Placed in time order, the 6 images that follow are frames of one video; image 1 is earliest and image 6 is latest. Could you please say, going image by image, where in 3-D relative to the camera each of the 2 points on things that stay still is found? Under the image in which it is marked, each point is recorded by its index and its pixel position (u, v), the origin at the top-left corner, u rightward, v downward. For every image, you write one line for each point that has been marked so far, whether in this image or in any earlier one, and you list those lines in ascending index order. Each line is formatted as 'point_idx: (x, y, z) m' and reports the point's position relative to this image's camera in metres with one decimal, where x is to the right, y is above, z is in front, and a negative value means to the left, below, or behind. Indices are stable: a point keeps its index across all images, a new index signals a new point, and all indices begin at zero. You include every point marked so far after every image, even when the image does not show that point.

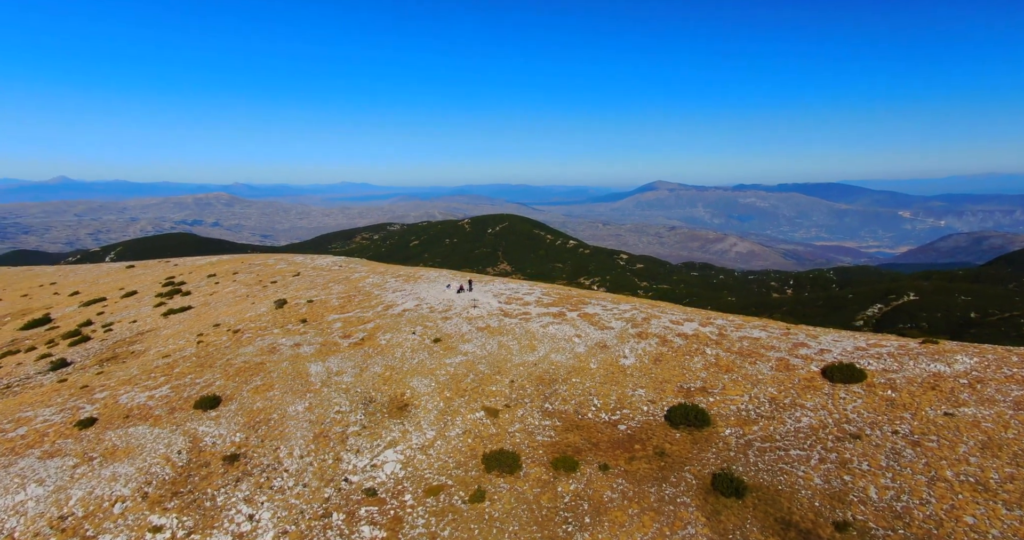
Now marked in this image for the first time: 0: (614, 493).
0: (+3.8, -8.5, +19.2) m
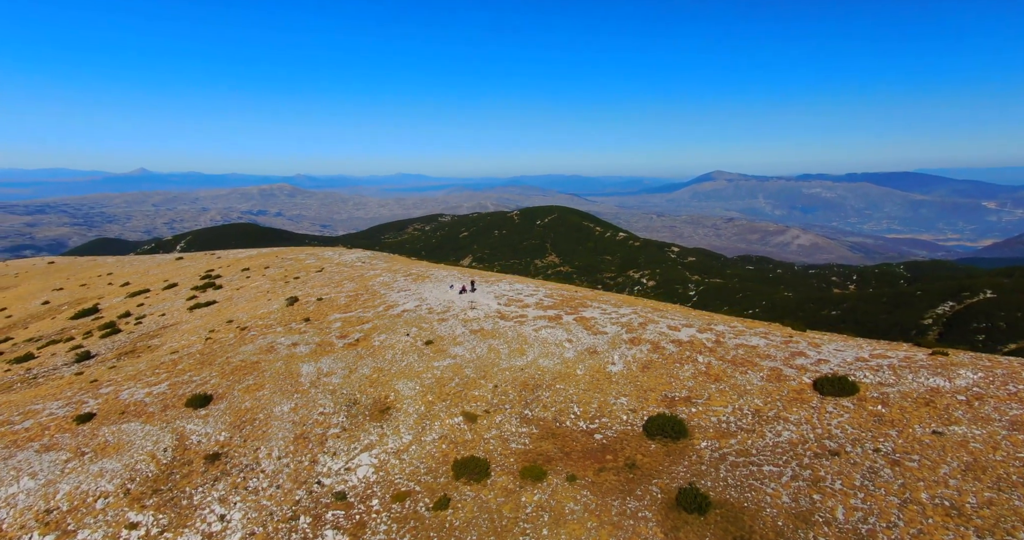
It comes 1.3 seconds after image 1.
0: (+2.4, -8.9, +19.1) m
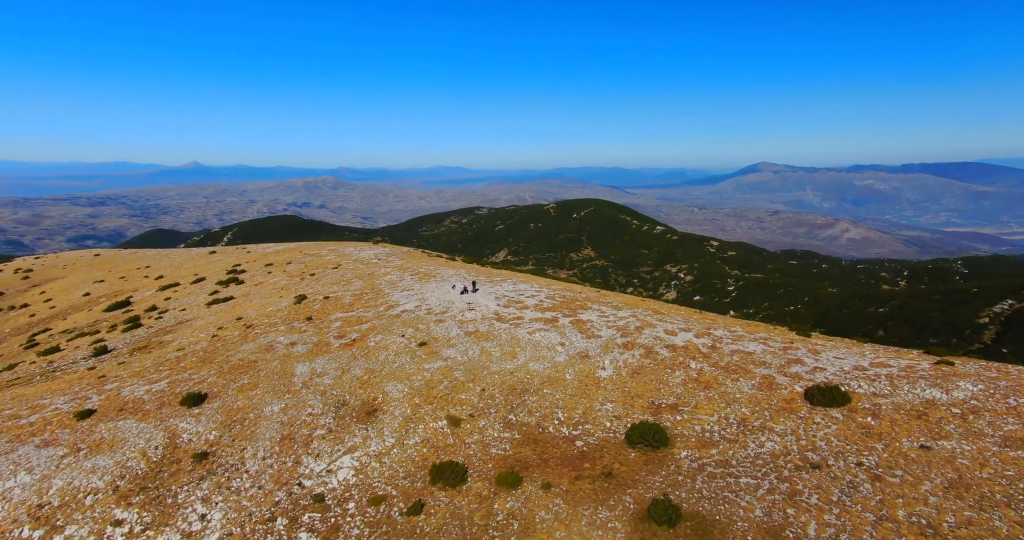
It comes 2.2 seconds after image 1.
0: (+1.3, -9.2, +19.1) m
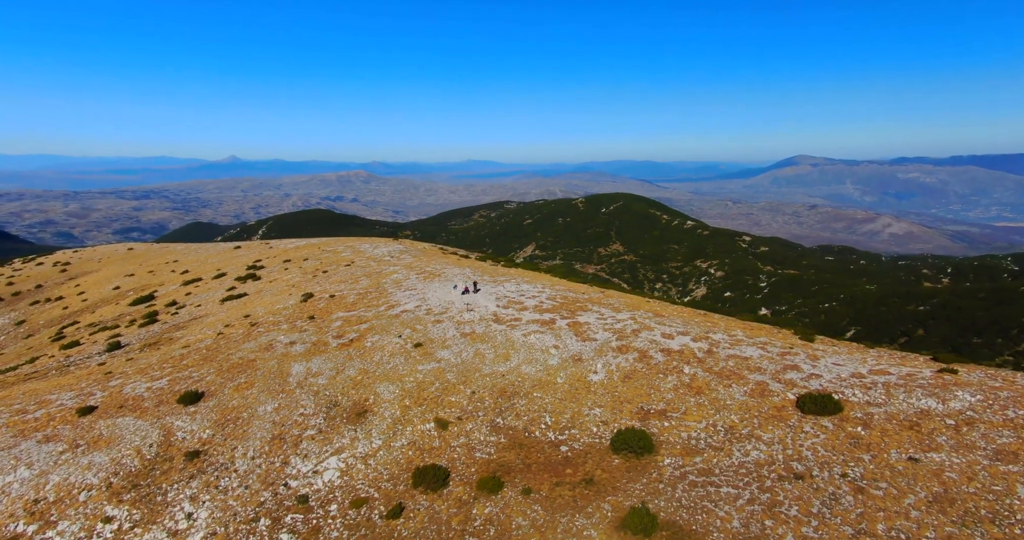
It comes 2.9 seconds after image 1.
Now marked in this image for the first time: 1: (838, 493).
0: (+0.5, -9.4, +19.2) m
1: (+12.6, -8.5, +19.4) m
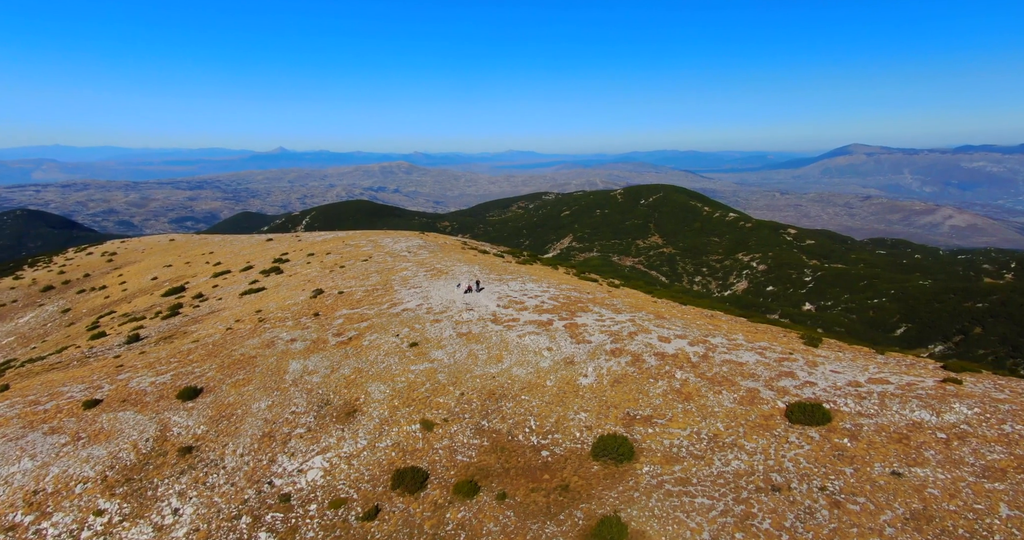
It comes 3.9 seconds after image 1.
0: (-0.6, -9.7, +19.4) m
1: (+11.5, -8.9, +19.2) m
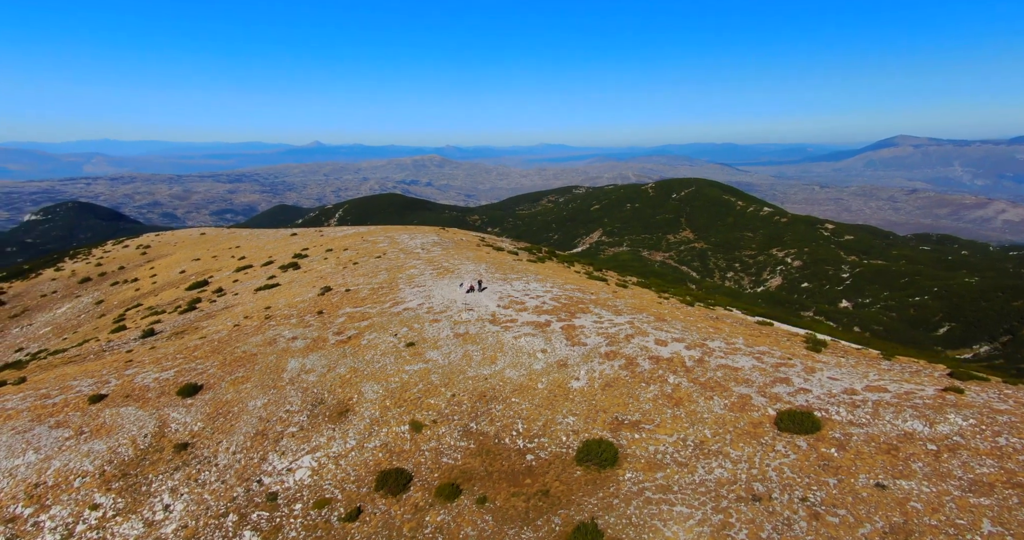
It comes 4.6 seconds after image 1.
0: (-1.5, -10.0, +19.6) m
1: (+10.7, -9.2, +19.0) m
